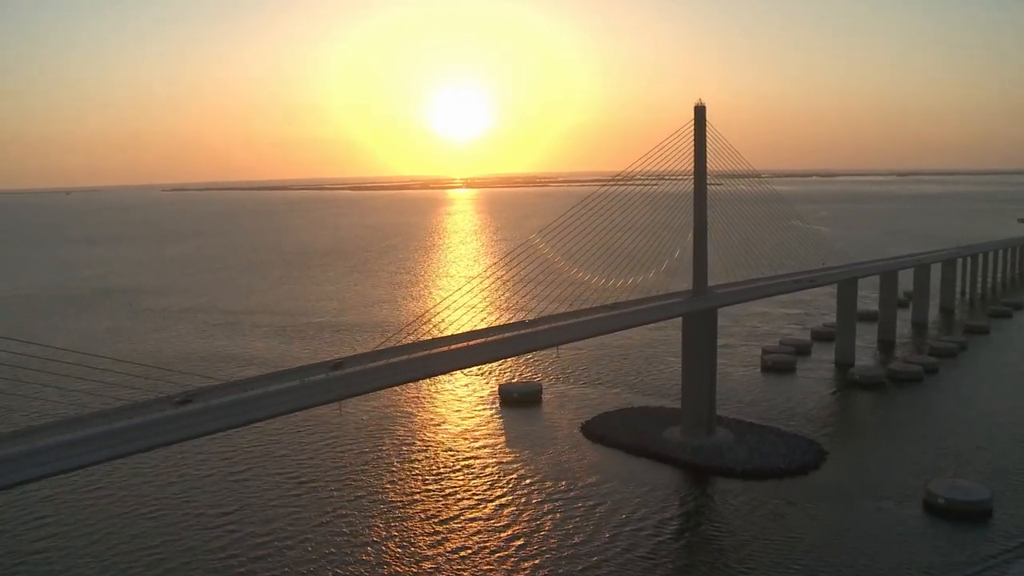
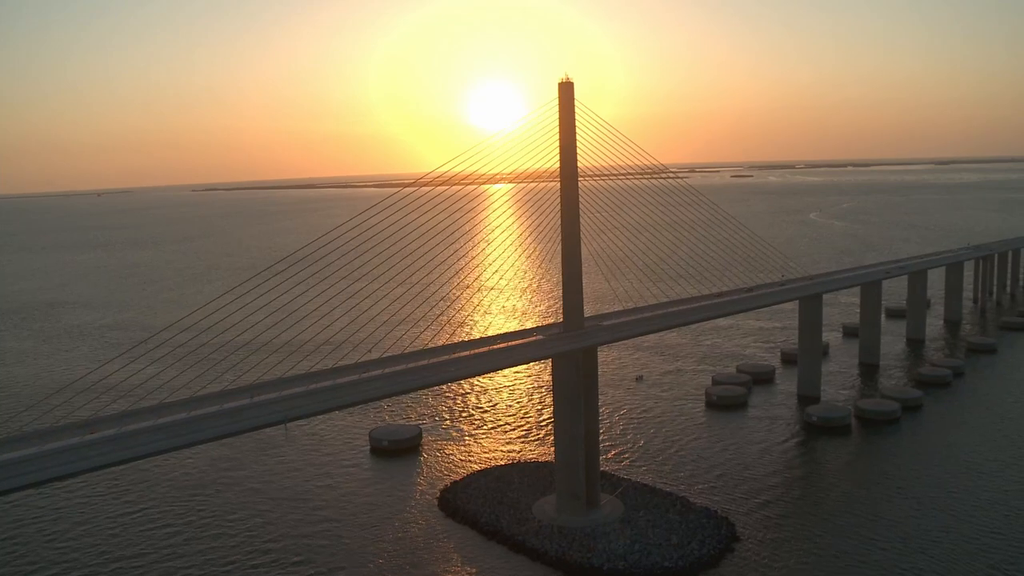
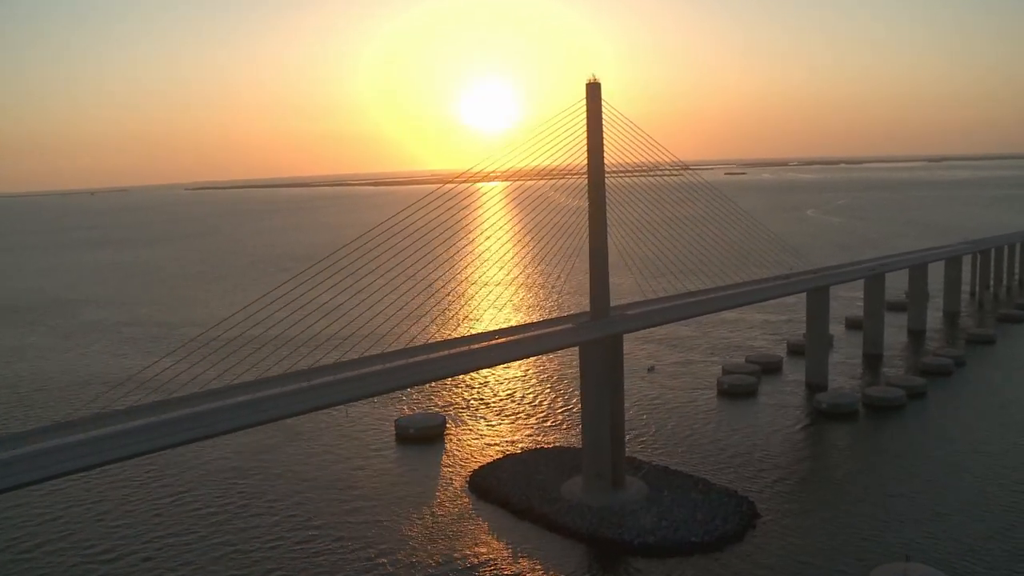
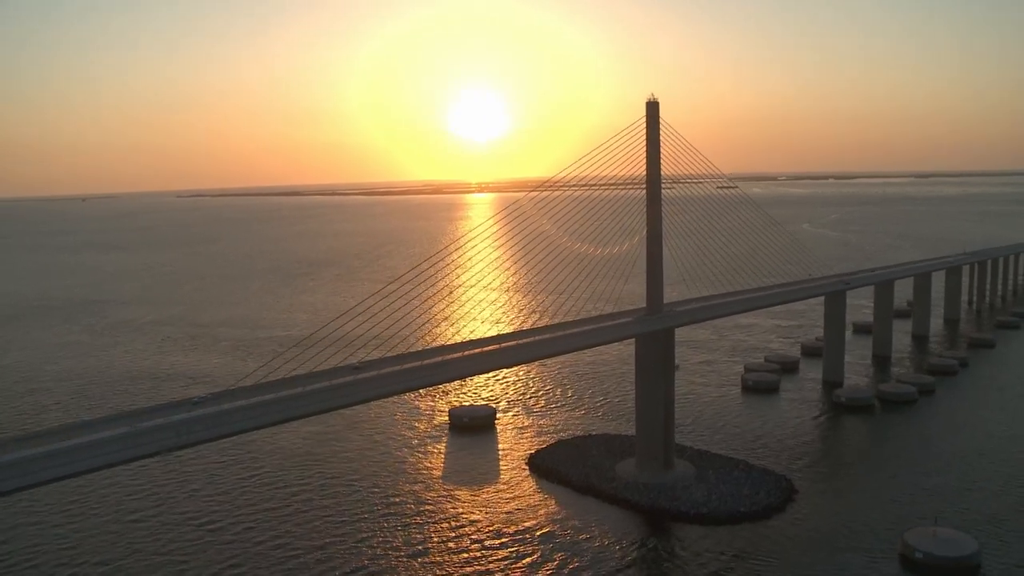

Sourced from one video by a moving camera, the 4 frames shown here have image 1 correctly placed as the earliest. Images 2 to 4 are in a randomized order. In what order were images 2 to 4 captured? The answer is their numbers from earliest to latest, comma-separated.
4, 3, 2
